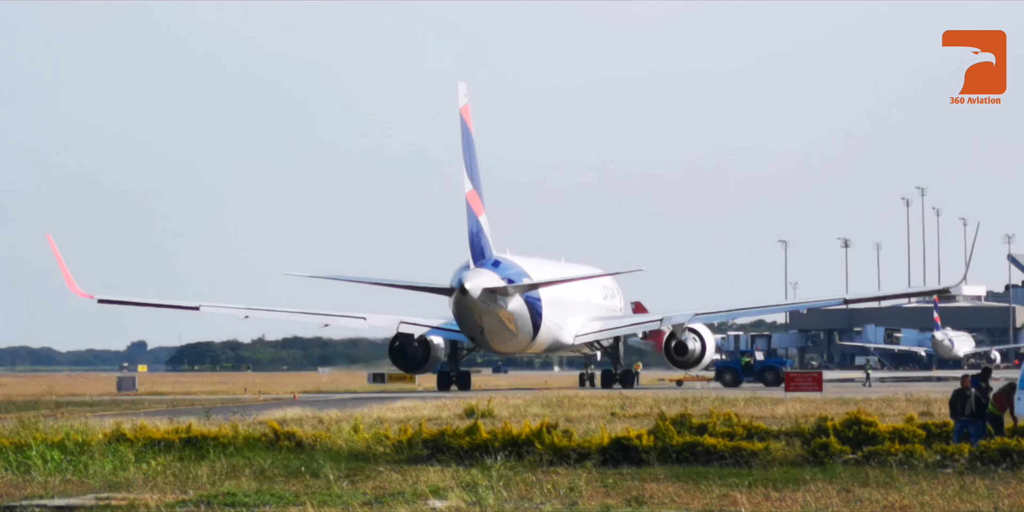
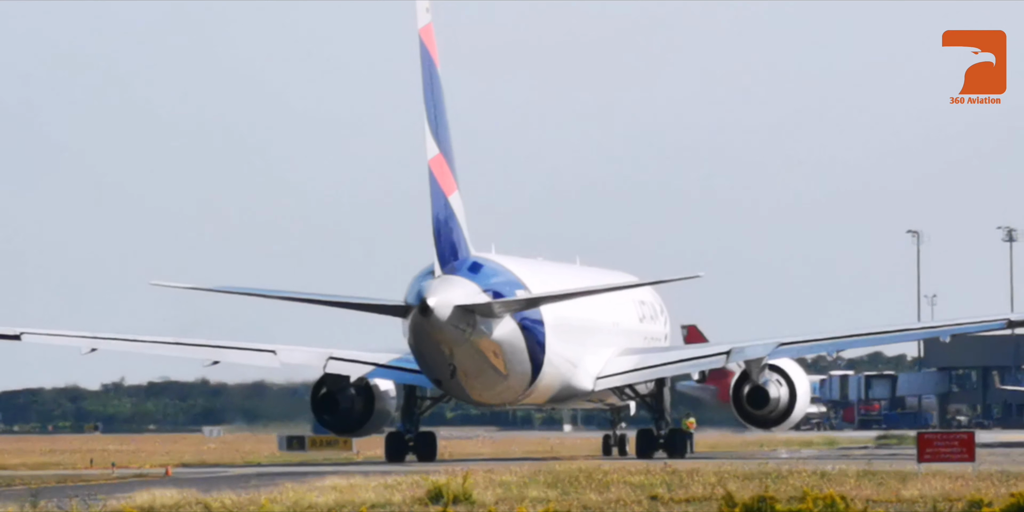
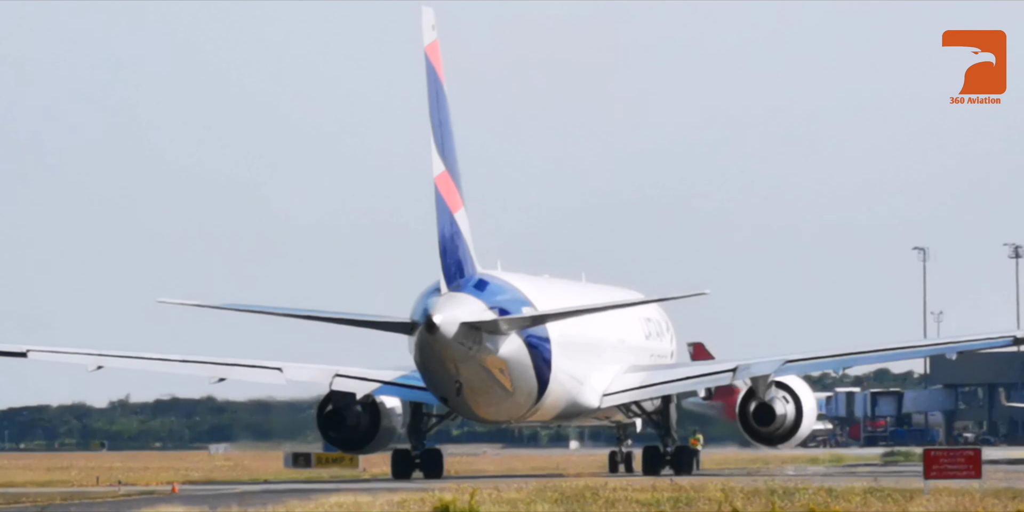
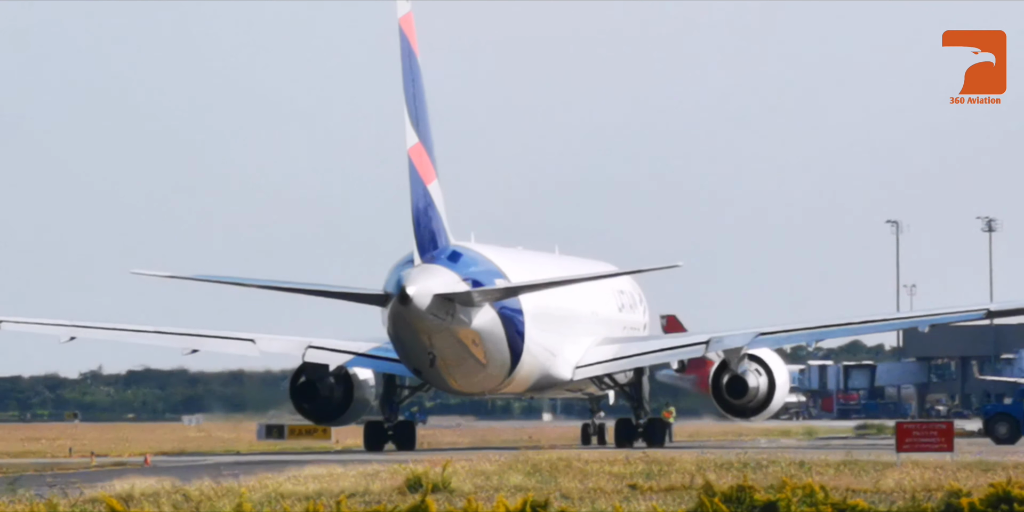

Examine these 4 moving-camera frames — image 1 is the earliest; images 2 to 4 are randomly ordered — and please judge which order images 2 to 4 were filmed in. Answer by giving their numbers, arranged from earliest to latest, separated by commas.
4, 3, 2
